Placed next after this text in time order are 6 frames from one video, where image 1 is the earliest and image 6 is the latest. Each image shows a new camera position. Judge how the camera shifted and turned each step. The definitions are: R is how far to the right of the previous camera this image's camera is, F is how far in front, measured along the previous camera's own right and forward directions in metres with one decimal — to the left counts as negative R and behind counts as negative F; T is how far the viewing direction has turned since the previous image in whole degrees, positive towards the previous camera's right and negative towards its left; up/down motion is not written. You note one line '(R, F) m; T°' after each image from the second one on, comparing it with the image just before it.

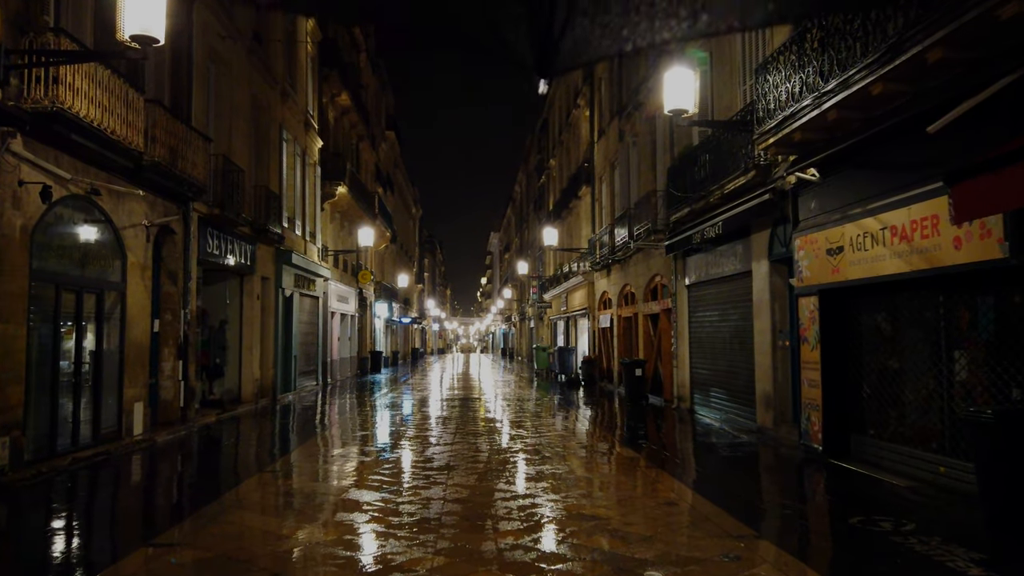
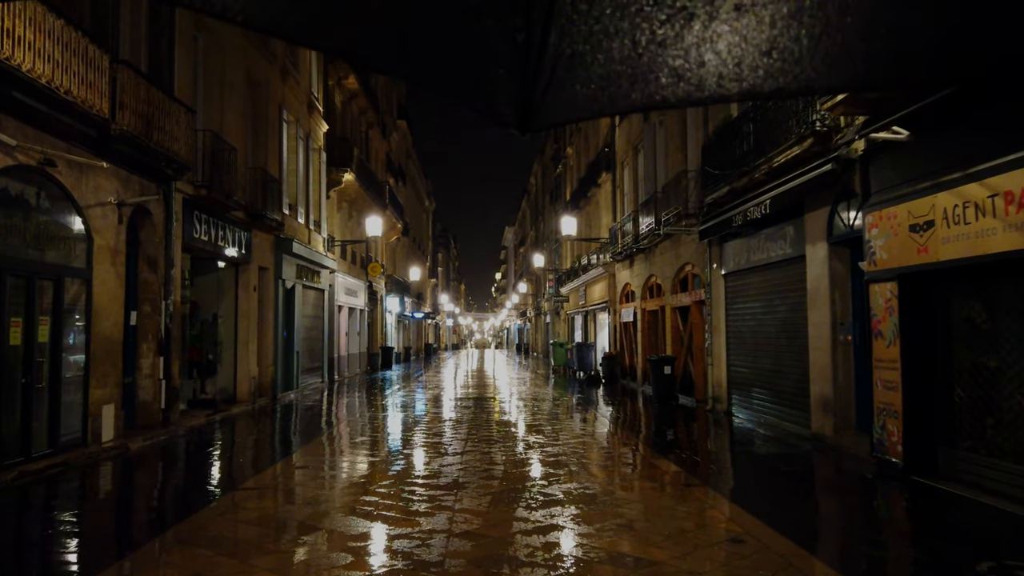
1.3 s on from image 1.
(-0.1, +1.3) m; -1°
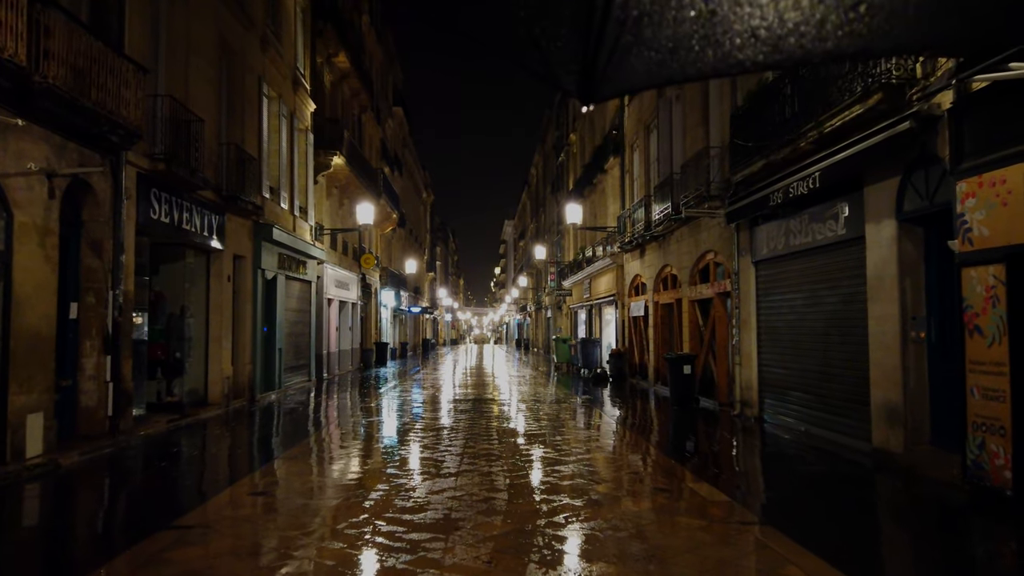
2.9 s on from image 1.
(-0.1, +1.5) m; 0°
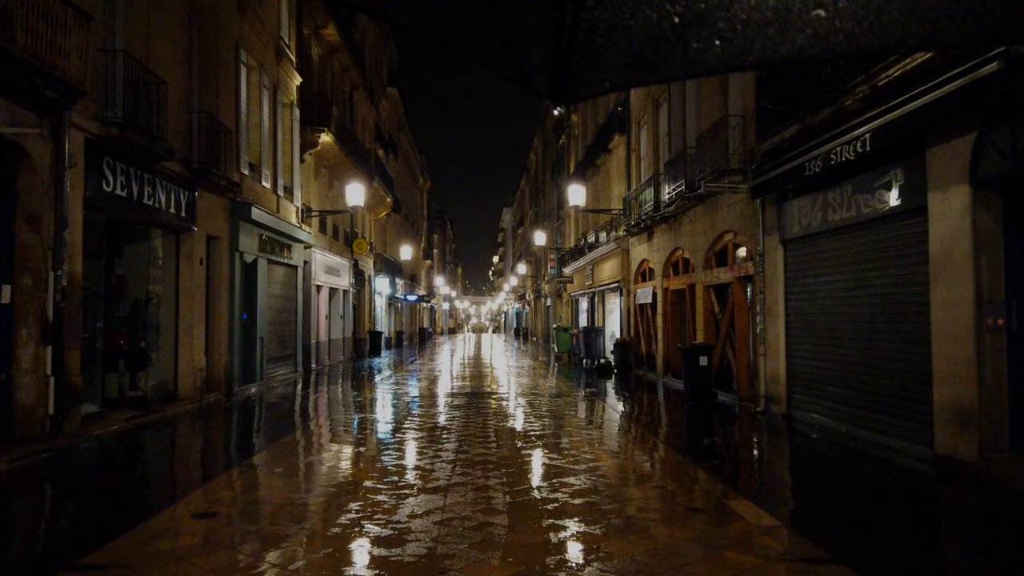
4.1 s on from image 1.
(0.0, +1.2) m; 0°
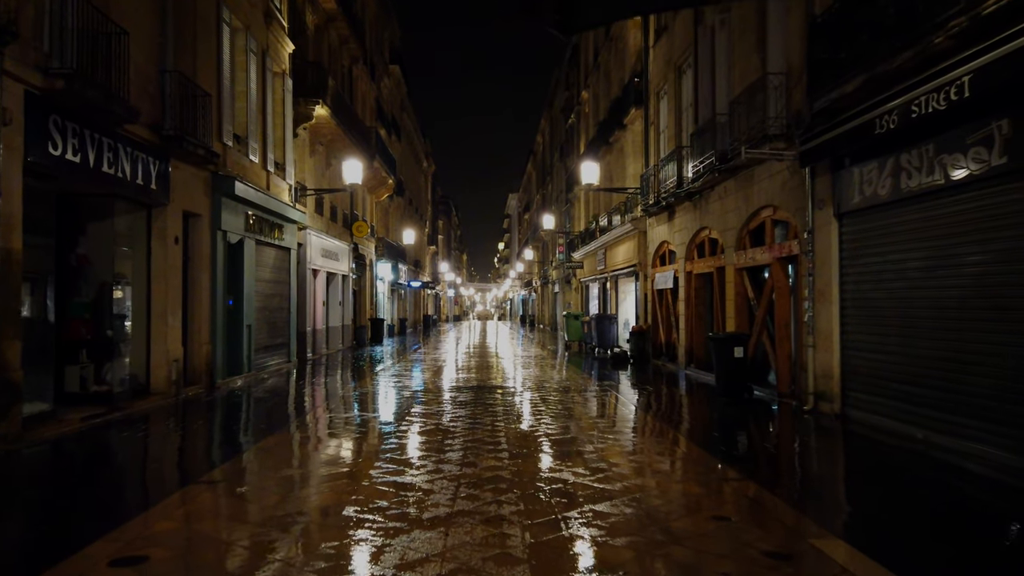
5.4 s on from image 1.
(-0.1, +1.3) m; 0°
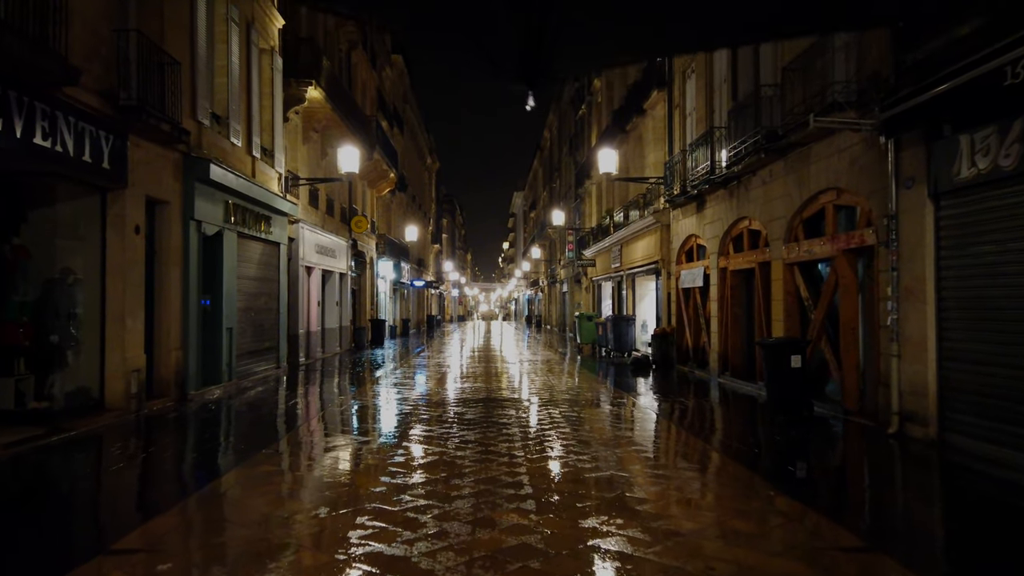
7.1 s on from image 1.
(-0.2, +1.6) m; 0°
